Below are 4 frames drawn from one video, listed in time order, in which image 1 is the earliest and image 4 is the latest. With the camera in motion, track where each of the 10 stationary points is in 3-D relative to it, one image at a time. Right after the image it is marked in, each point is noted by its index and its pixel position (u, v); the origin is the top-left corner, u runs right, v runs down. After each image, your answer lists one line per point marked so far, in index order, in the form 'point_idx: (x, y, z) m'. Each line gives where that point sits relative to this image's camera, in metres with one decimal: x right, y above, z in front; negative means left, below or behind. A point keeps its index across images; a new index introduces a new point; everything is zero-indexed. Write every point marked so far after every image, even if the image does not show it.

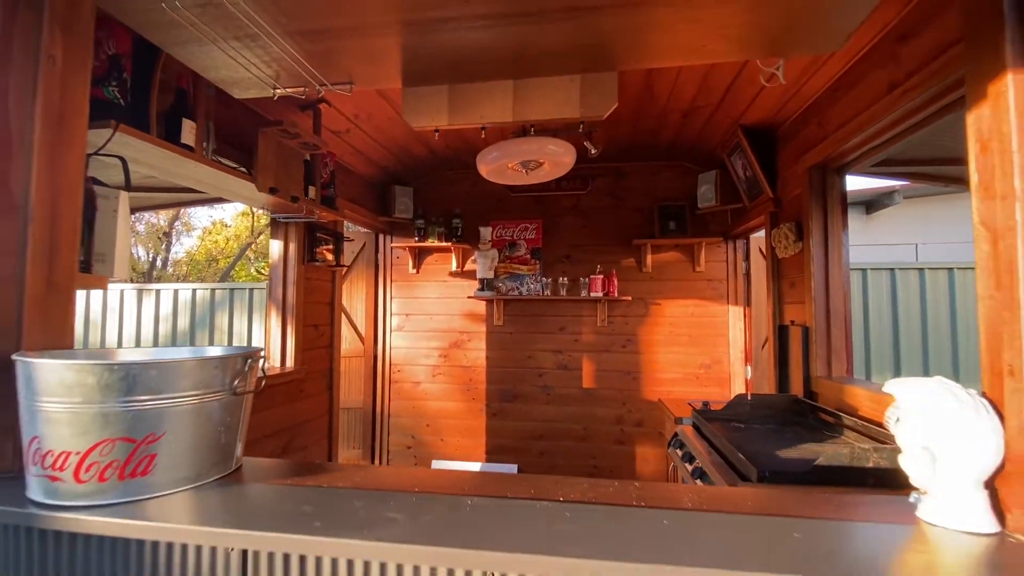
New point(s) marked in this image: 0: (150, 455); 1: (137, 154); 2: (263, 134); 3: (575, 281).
0: (-0.6, -0.3, +0.8) m
1: (-1.2, +0.4, +1.5) m
2: (-1.0, +0.6, +1.9) m
3: (+0.5, 0.0, +3.4) m
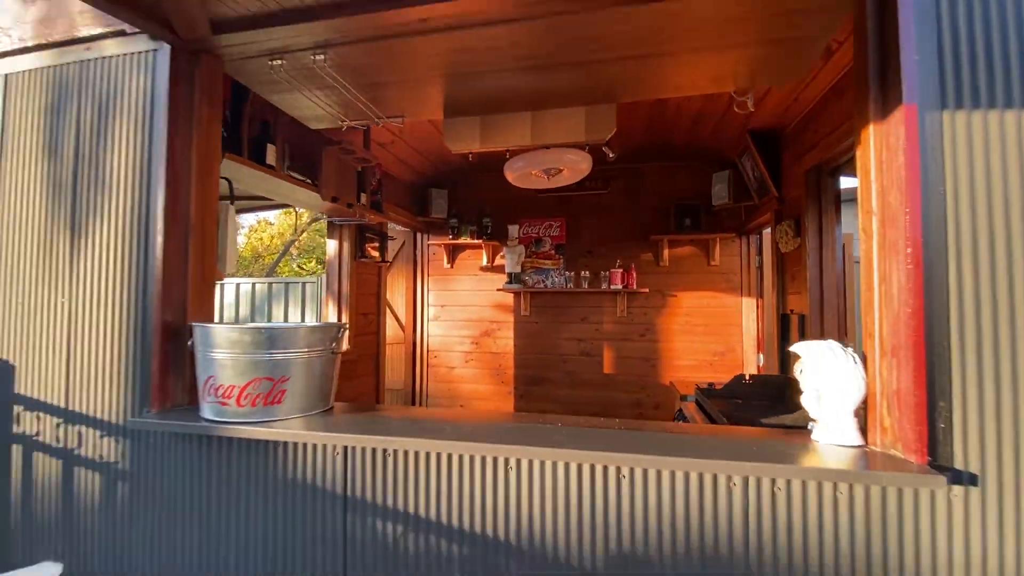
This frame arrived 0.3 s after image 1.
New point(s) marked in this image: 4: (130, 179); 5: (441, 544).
0: (-0.5, -0.2, +1.1) m
1: (-1.1, +0.5, +1.9) m
2: (-0.9, +0.6, +2.2) m
3: (+0.7, +0.1, +3.6) m
4: (-1.0, +0.3, +1.2) m
5: (-0.2, -0.5, +1.0) m
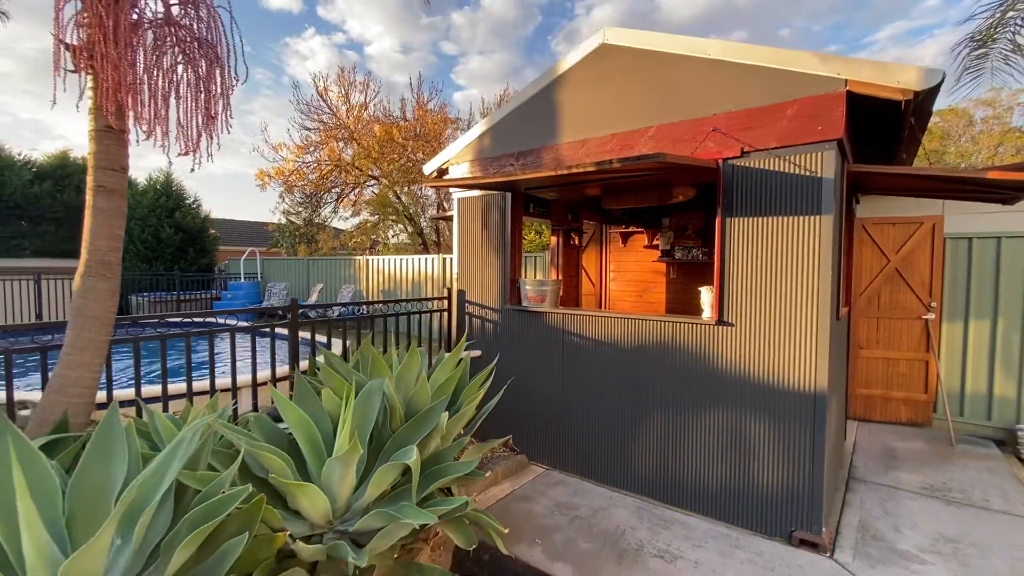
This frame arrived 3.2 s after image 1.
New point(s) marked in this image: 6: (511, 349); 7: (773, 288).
0: (+0.3, -0.1, +3.6) m
1: (0.0, +0.7, +4.5) m
2: (+0.4, +0.9, +4.7) m
3: (+2.4, +0.4, +5.3) m
4: (-0.1, +0.5, +3.8) m
5: (+0.5, -0.4, +3.3) m
6: (0.0, -0.5, +3.8) m
7: (+1.5, 0.0, +2.6) m
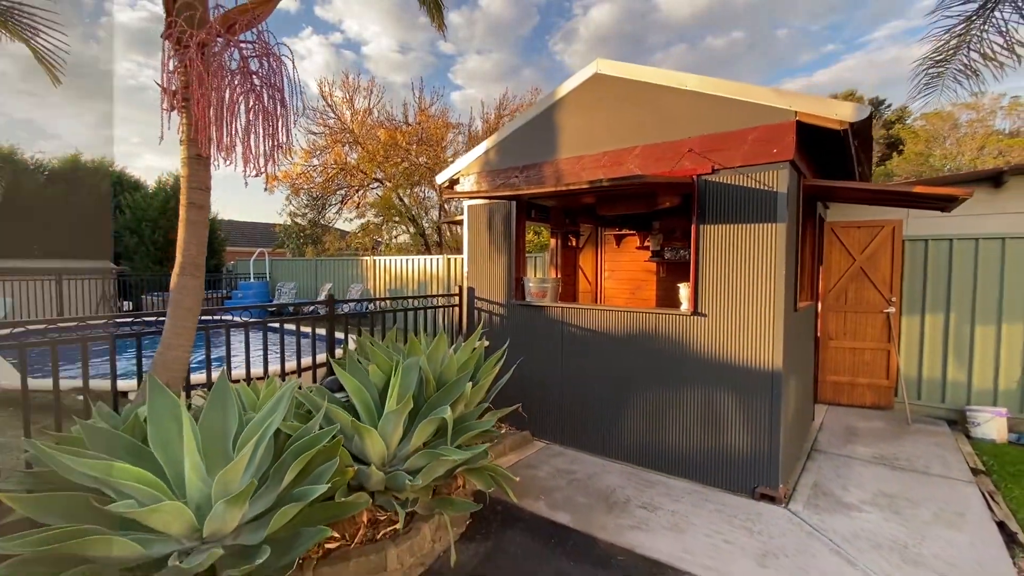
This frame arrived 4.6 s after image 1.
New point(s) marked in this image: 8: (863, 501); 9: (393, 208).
0: (+0.3, -0.1, +4.1) m
1: (+0.1, +0.7, +5.0) m
2: (+0.4, +0.9, +5.2) m
3: (+2.4, +0.5, +5.8) m
4: (-0.1, +0.5, +4.3) m
5: (+0.6, -0.4, +3.8) m
6: (0.0, -0.5, +4.3) m
7: (+1.5, 0.0, +3.1) m
8: (+2.4, -1.4, +3.1) m
9: (-3.3, +2.2, +13.1) m
